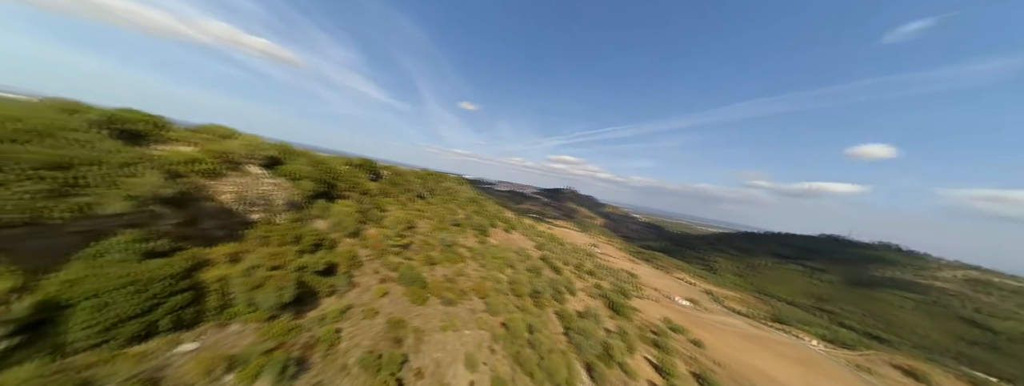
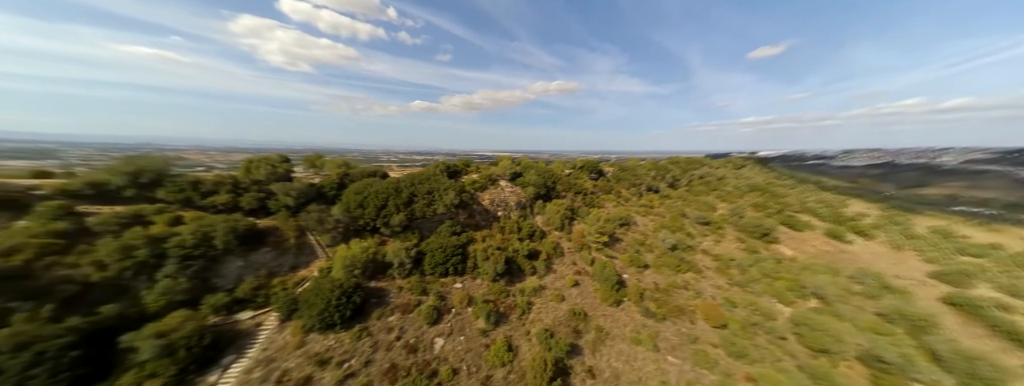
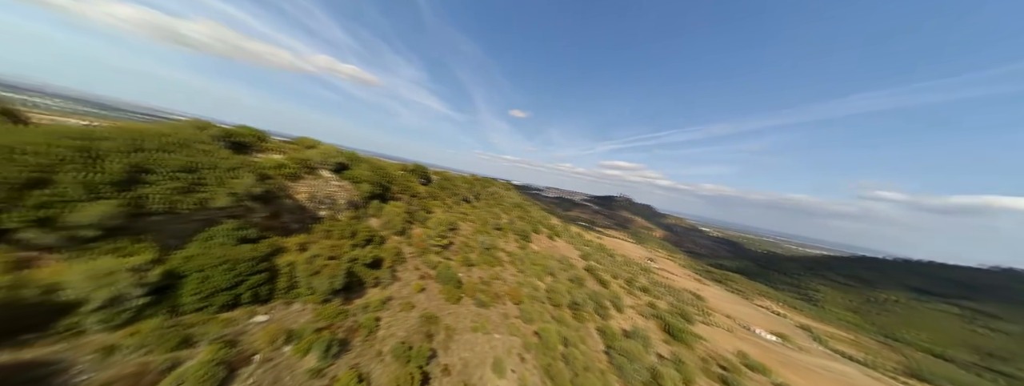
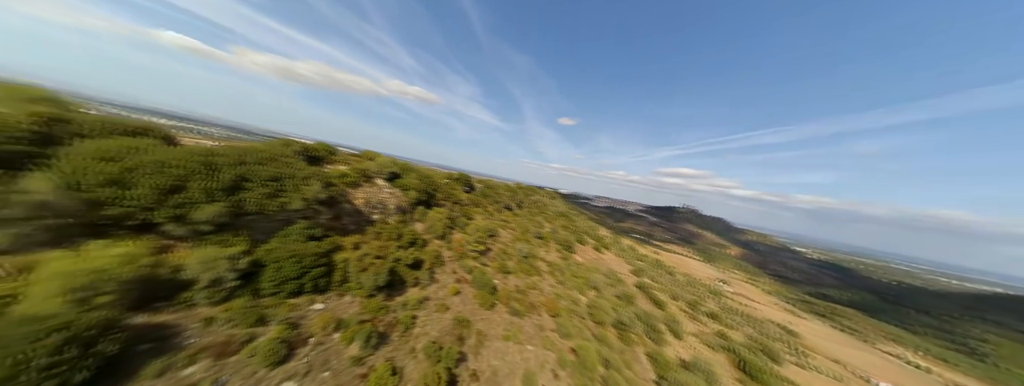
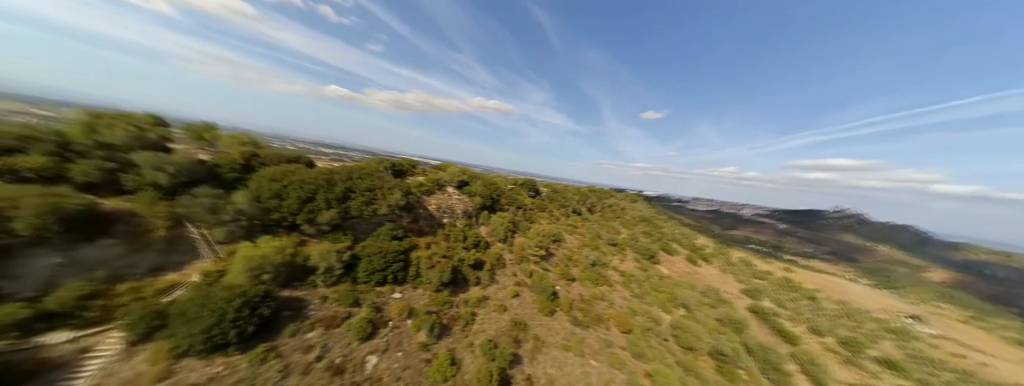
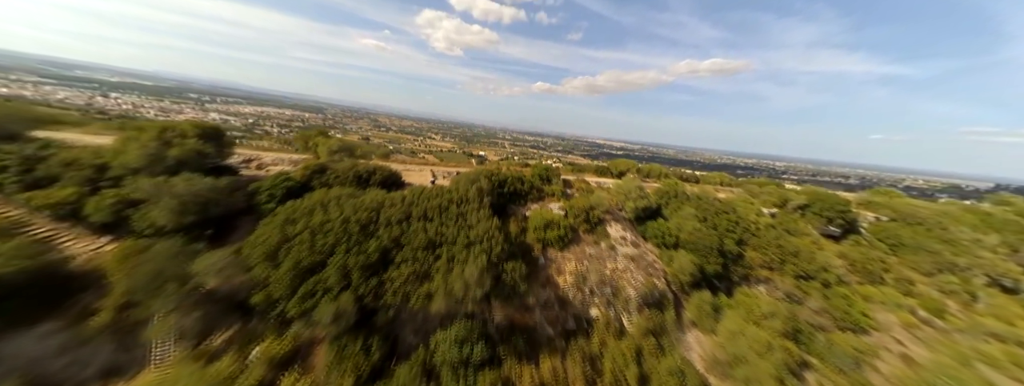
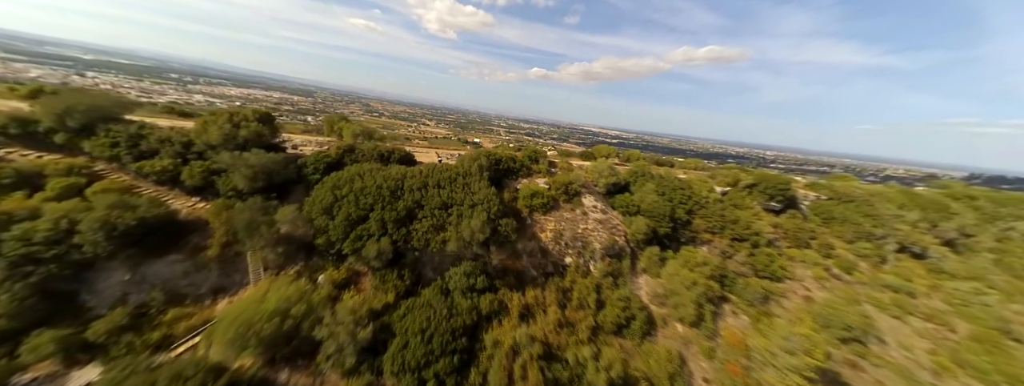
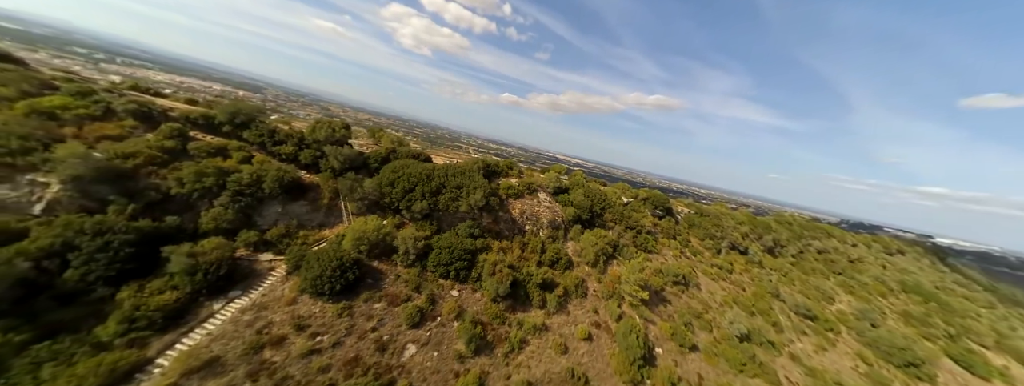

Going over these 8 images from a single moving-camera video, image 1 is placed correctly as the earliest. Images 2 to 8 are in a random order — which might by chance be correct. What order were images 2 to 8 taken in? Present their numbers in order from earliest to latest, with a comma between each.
3, 4, 5, 2, 8, 7, 6
